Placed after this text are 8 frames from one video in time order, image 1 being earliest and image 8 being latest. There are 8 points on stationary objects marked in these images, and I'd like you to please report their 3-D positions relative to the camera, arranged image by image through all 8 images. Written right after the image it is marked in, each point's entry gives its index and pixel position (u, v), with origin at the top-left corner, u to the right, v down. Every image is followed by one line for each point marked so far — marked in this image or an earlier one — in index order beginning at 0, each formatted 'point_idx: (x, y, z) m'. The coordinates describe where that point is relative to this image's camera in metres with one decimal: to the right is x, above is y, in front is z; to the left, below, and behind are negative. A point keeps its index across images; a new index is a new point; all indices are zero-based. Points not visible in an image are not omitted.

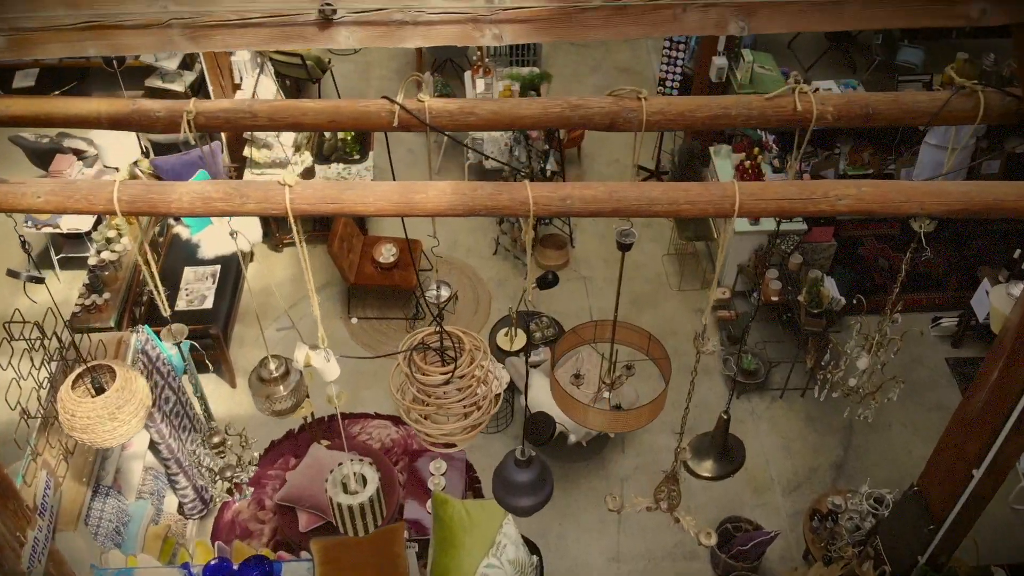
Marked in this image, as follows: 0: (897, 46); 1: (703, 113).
0: (+4.4, +2.7, +10.3) m
1: (+0.6, +0.6, +3.0) m
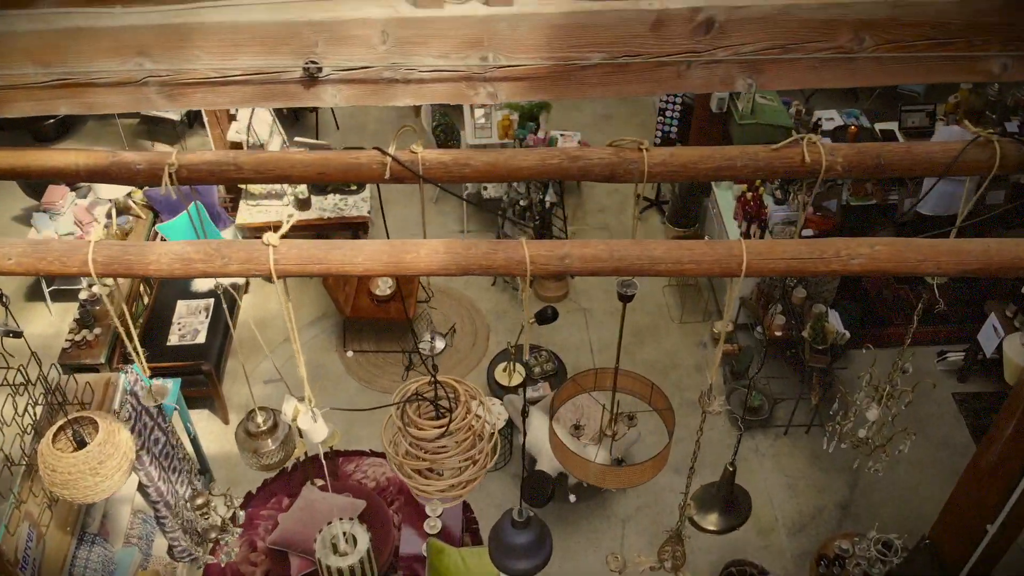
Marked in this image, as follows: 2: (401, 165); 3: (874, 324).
0: (+4.4, +2.4, +10.2) m
1: (+0.6, +0.4, +2.8) m
2: (-0.3, +0.4, +2.8) m
3: (+2.8, -0.3, +6.9) m
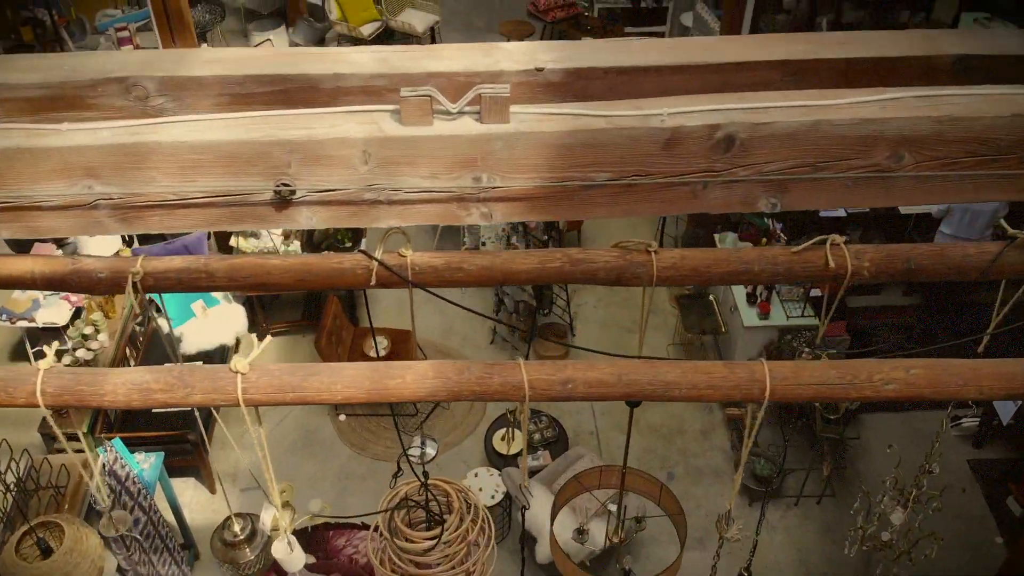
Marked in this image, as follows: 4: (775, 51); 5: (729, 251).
0: (+4.4, +1.8, +10.0) m
1: (+0.6, +0.1, +2.6) m
2: (-0.4, 0.0, +2.5) m
3: (+2.8, -0.8, +6.7) m
4: (+0.6, +0.5, +2.0) m
5: (+0.6, +0.1, +2.6) m
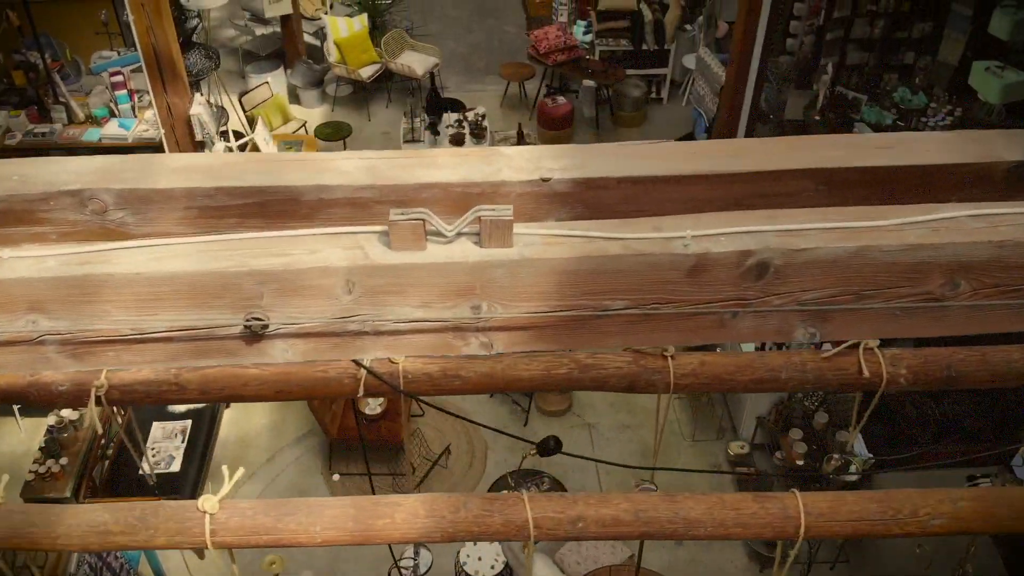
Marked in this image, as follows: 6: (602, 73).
0: (+4.4, +1.3, +9.9) m
1: (+0.6, -0.2, +2.4) m
2: (-0.3, -0.2, +2.3) m
3: (+2.8, -1.2, +6.4) m
4: (+0.6, +0.3, +1.8) m
5: (+0.6, -0.2, +2.4) m
6: (+1.1, +2.7, +11.3) m
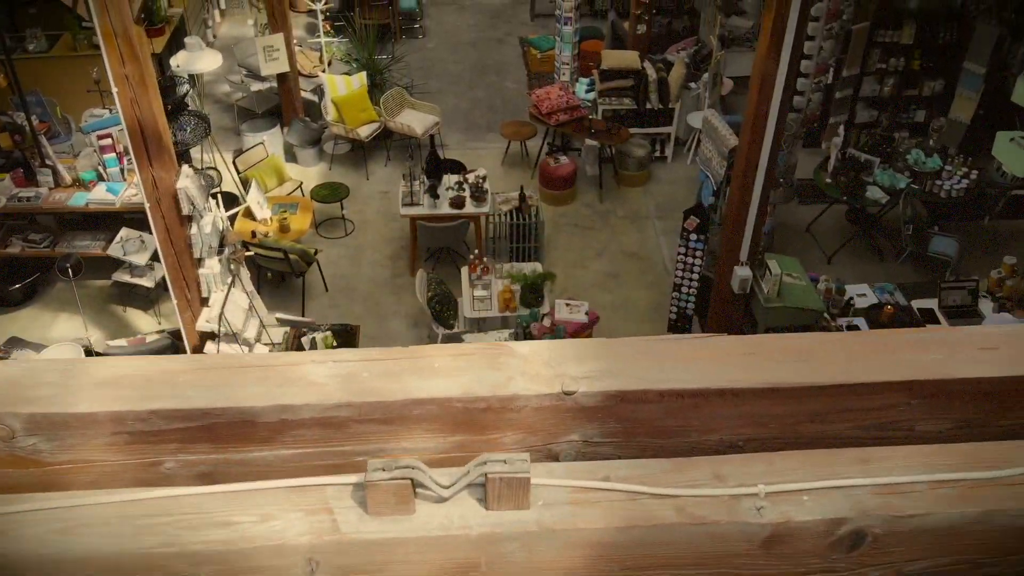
0: (+4.4, +0.5, +9.5) m
1: (+0.6, -0.6, +2.0) m
2: (-0.3, -0.6, +1.9) m
3: (+2.8, -1.8, +6.0) m
4: (+0.6, -0.1, +1.4) m
5: (+0.7, -0.6, +2.0) m
6: (+1.2, +1.9, +11.0) m
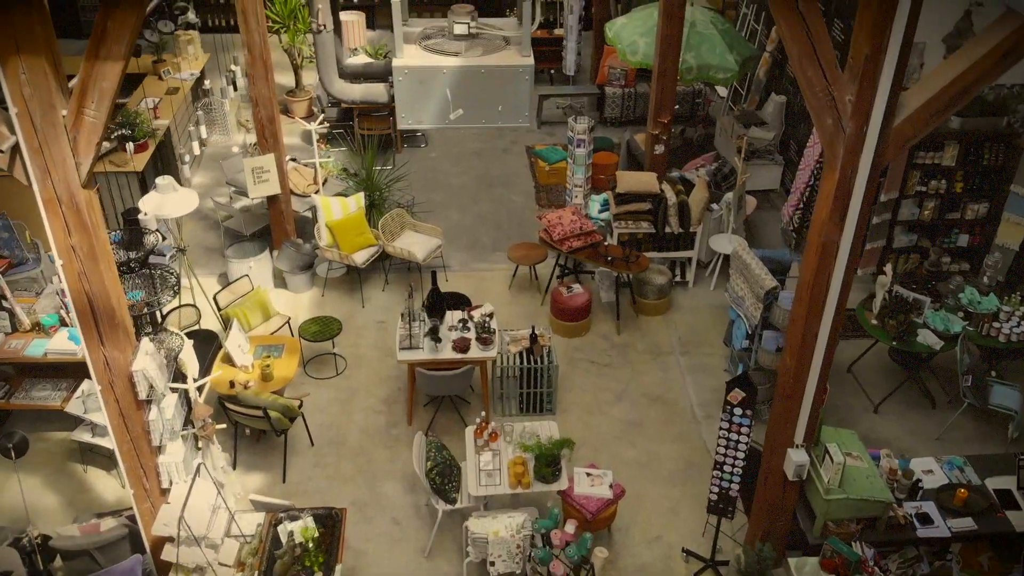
0: (+4.5, -0.9, +8.5) m
1: (+0.7, -1.5, +0.9) m
2: (-0.2, -1.5, +0.8) m
3: (+2.9, -3.0, +4.8) m
4: (+0.7, -1.0, +0.4) m
5: (+0.8, -1.5, +0.9) m
6: (+1.3, +0.3, +10.1) m
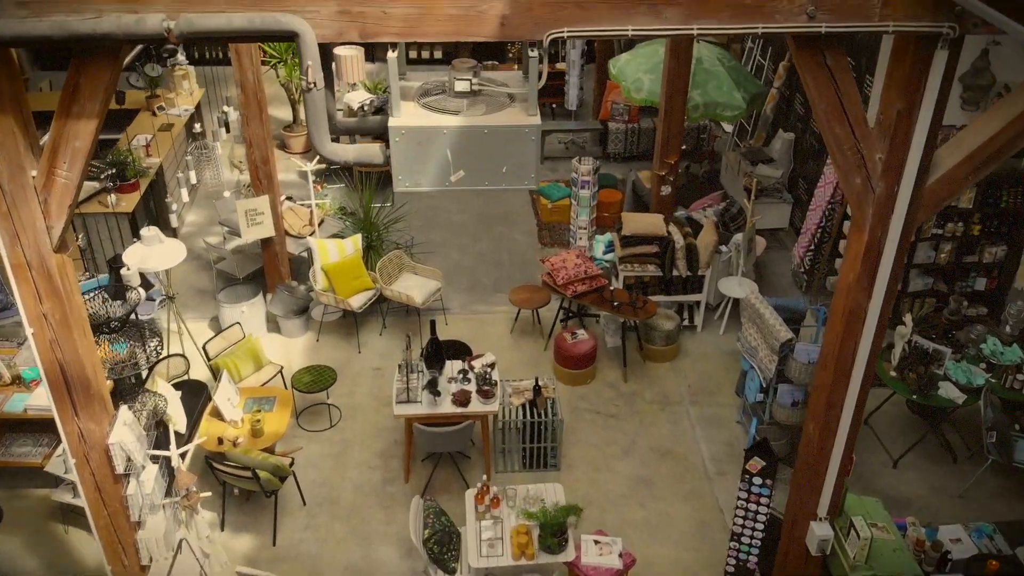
0: (+4.5, -1.4, +8.1) m
1: (+0.8, -1.8, +0.5) m
2: (-0.2, -1.8, +0.4) m
3: (+2.9, -3.3, +4.3) m
4: (+0.8, -1.2, 0.0) m
5: (+0.8, -1.7, +0.5) m
6: (+1.3, -0.2, +9.7) m
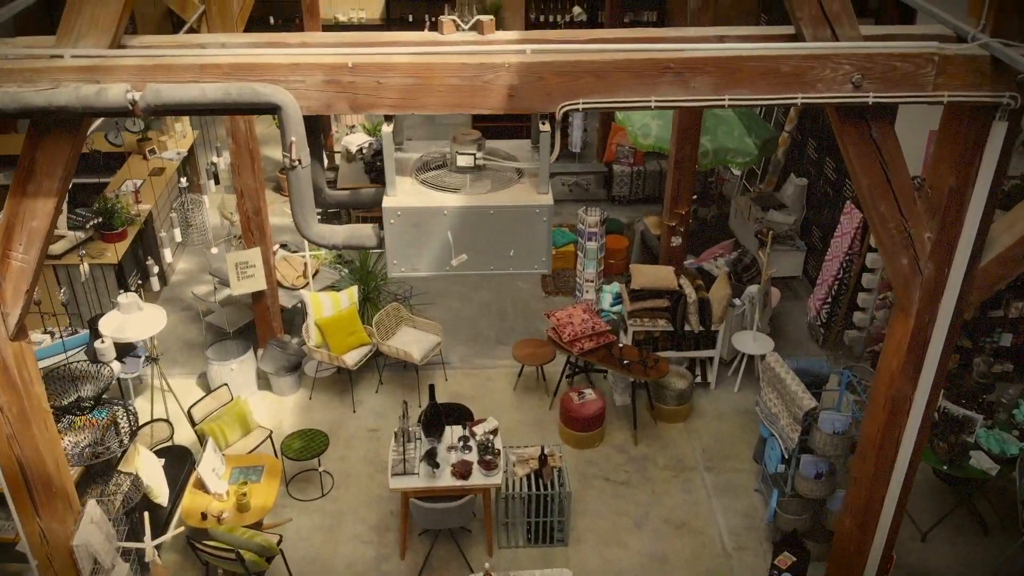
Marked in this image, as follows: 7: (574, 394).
0: (+4.5, -2.0, +7.6) m
1: (+0.8, -2.1, -0.1) m
2: (-0.2, -2.1, -0.2) m
3: (+3.0, -3.7, +3.7) m
4: (+0.8, -1.5, -0.5) m
5: (+0.8, -2.0, -0.1) m
6: (+1.3, -0.8, +9.2) m
7: (+0.6, -1.1, +9.2) m
